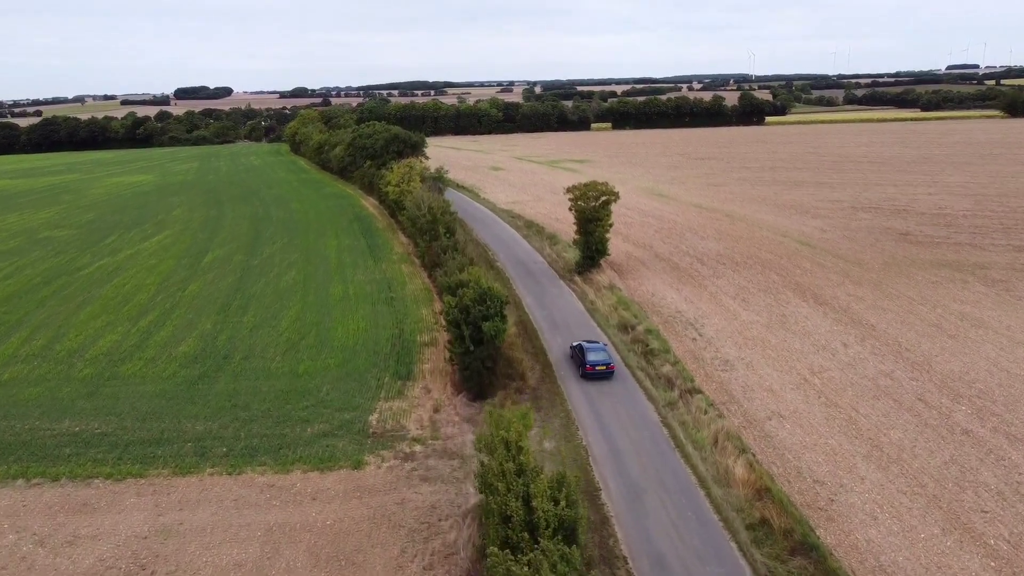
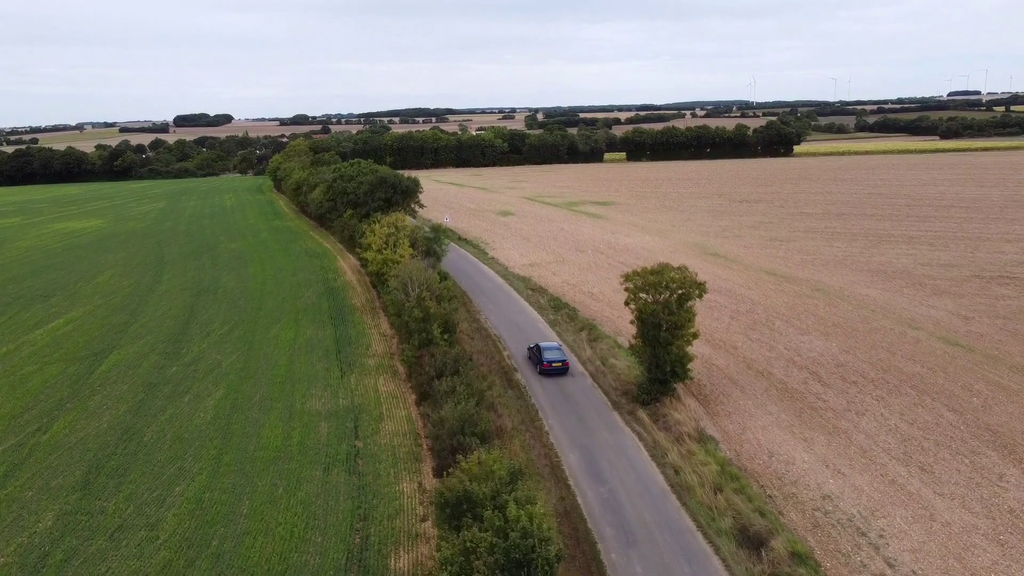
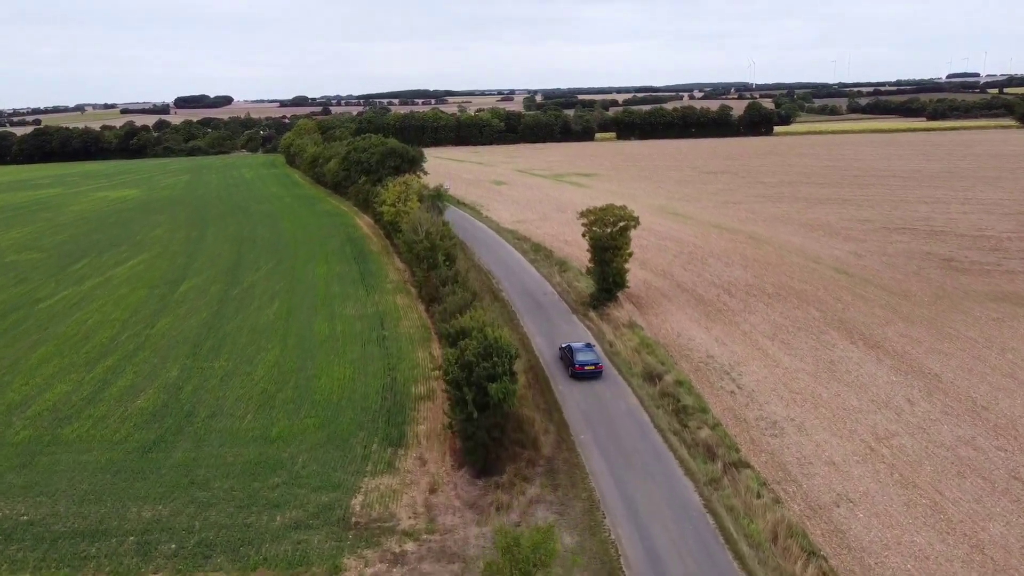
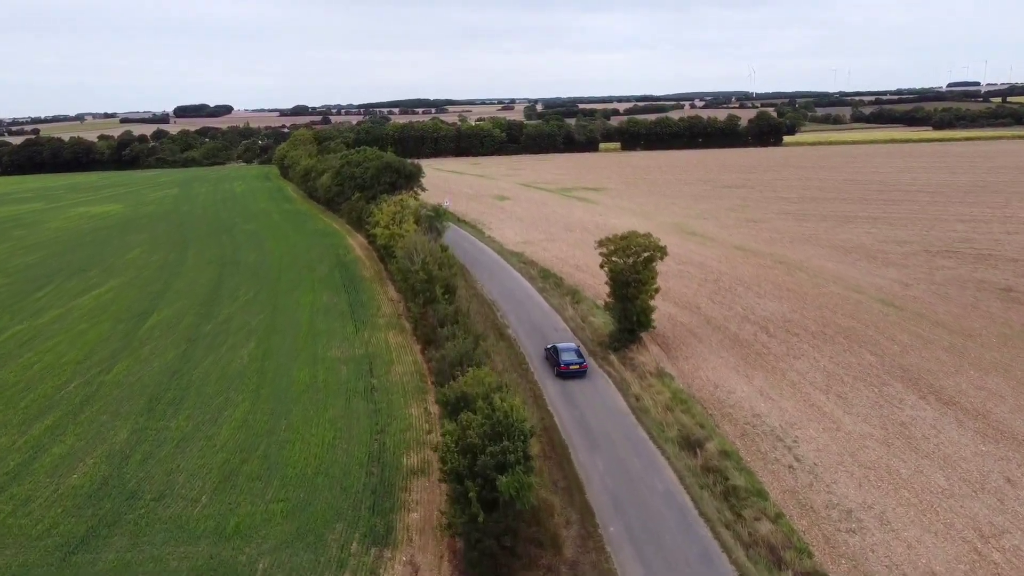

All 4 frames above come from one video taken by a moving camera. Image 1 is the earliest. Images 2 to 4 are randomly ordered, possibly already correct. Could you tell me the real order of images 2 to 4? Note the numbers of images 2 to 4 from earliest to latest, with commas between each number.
3, 4, 2
